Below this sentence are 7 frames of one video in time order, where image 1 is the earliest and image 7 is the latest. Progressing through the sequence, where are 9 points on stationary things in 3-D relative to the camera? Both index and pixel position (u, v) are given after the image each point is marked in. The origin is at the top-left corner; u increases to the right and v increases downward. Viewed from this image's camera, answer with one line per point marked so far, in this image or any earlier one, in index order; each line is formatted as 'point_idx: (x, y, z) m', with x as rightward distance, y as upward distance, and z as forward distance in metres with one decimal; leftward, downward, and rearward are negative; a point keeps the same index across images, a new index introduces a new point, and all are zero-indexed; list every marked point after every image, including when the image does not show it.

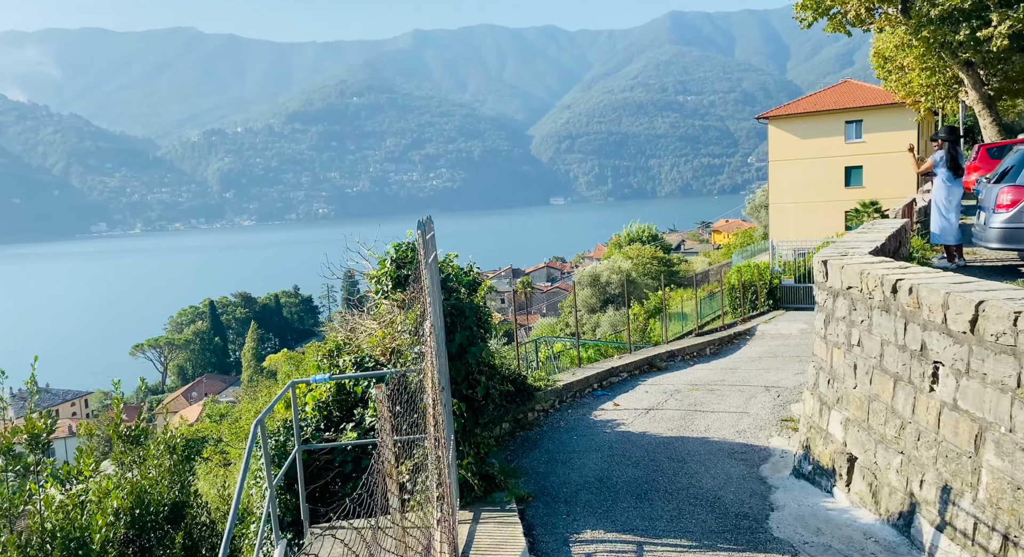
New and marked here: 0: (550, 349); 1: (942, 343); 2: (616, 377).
0: (+0.9, -1.4, +17.1) m
1: (+2.7, -0.4, +5.3) m
2: (+1.7, -1.6, +13.3) m
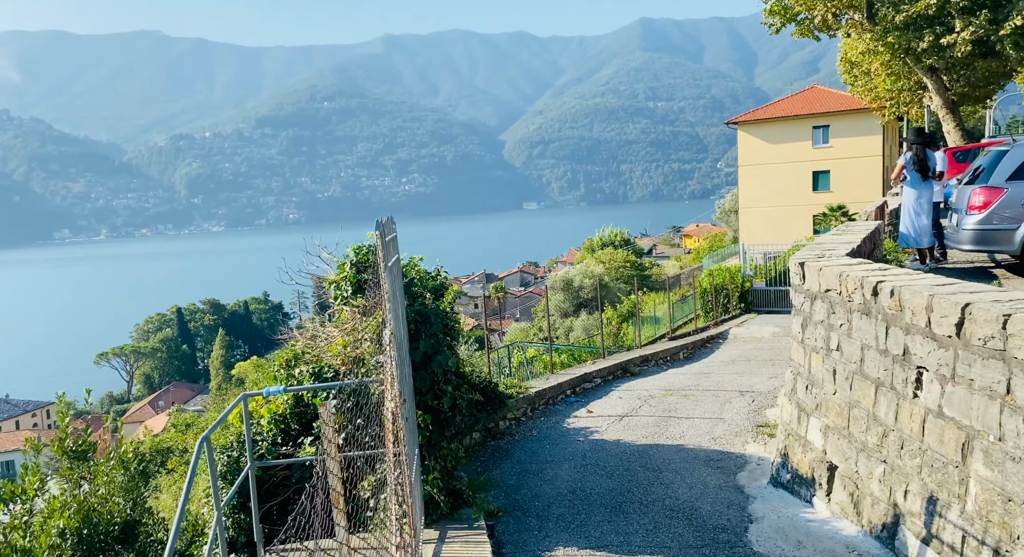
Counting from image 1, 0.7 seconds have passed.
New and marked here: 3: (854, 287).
0: (+0.3, -1.5, +16.8) m
1: (+2.5, -0.4, +5.1) m
2: (+1.2, -1.6, +13.0) m
3: (+2.5, -0.1, +6.1) m
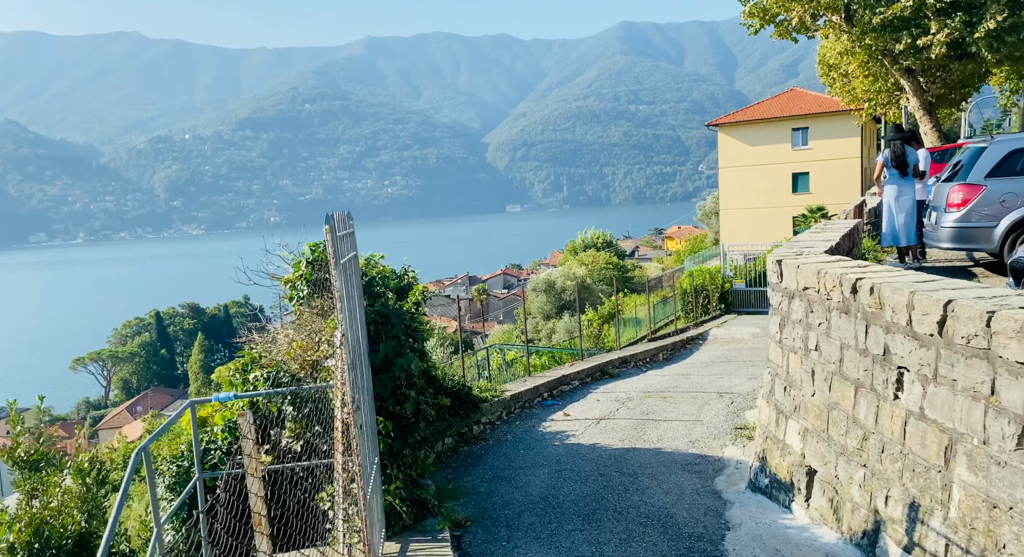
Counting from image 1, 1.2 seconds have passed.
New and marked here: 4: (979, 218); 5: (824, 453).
0: (-0.2, -1.5, +16.6) m
1: (+2.3, -0.4, +4.9) m
2: (+0.8, -1.6, +12.8) m
3: (+2.2, 0.0, +5.8) m
4: (+5.5, +0.7, +9.9) m
5: (+2.2, -1.2, +6.0) m
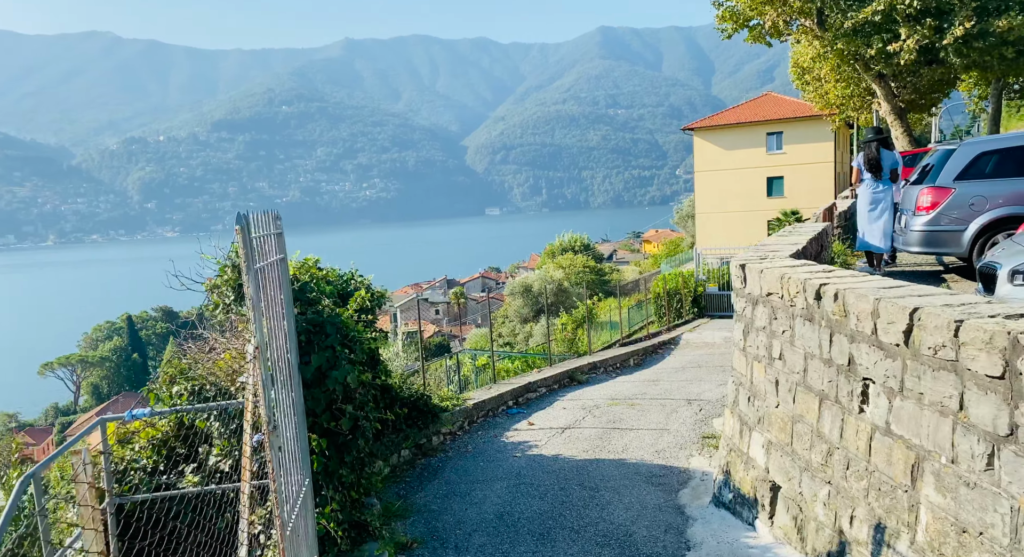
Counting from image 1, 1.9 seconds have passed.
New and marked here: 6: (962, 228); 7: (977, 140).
0: (-0.8, -1.6, +16.2) m
1: (+2.0, -0.4, +4.6) m
2: (+0.3, -1.7, +12.4) m
3: (+1.9, -0.1, +5.6) m
4: (+5.1, +0.7, +9.7) m
5: (+1.9, -1.3, +5.7) m
6: (+5.2, +0.6, +9.6) m
7: (+5.3, +1.6, +9.5) m
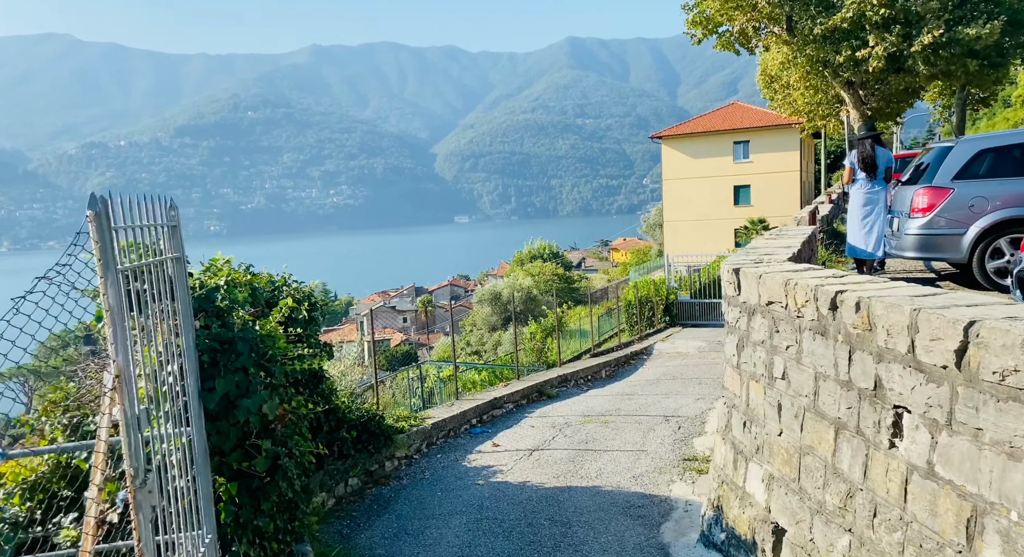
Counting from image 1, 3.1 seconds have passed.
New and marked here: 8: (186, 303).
0: (-1.4, -1.7, +15.2) m
1: (+1.8, -0.5, +3.7) m
2: (-0.2, -1.8, +11.5) m
3: (+1.6, -0.1, +4.7) m
4: (+4.7, +0.6, +8.9) m
5: (+1.6, -1.3, +4.8) m
6: (+4.8, +0.5, +8.9) m
7: (+4.9, +1.5, +8.8) m
8: (-1.5, -0.1, +3.9) m
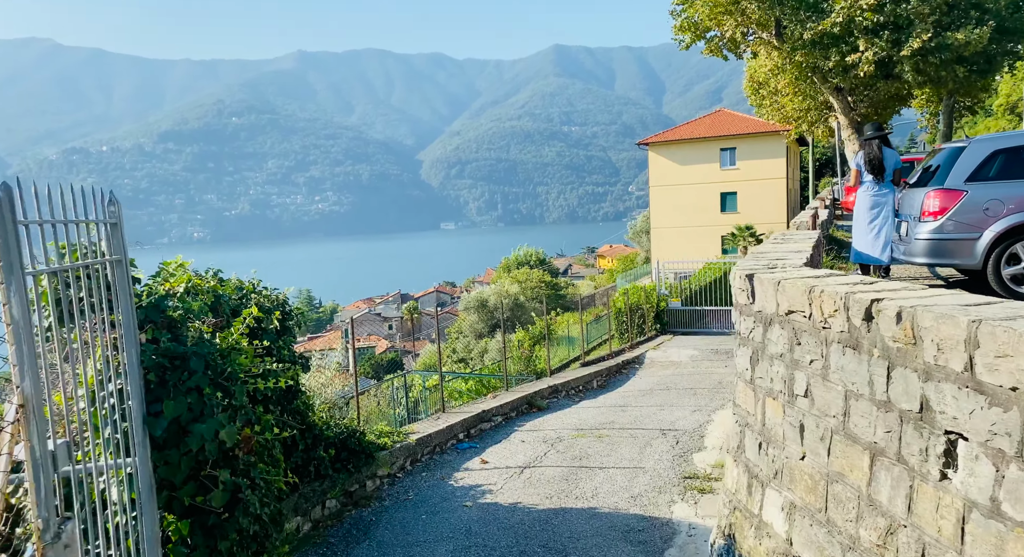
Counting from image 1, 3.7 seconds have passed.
0: (-1.6, -1.9, +14.7) m
1: (+1.8, -0.5, +3.2) m
2: (-0.3, -1.9, +11.0) m
3: (+1.6, -0.2, +4.2) m
4: (+4.6, +0.5, +8.5) m
5: (+1.6, -1.4, +4.3) m
6: (+4.7, +0.4, +8.4) m
7: (+4.8, +1.4, +8.4) m
8: (-1.5, -0.1, +3.3) m
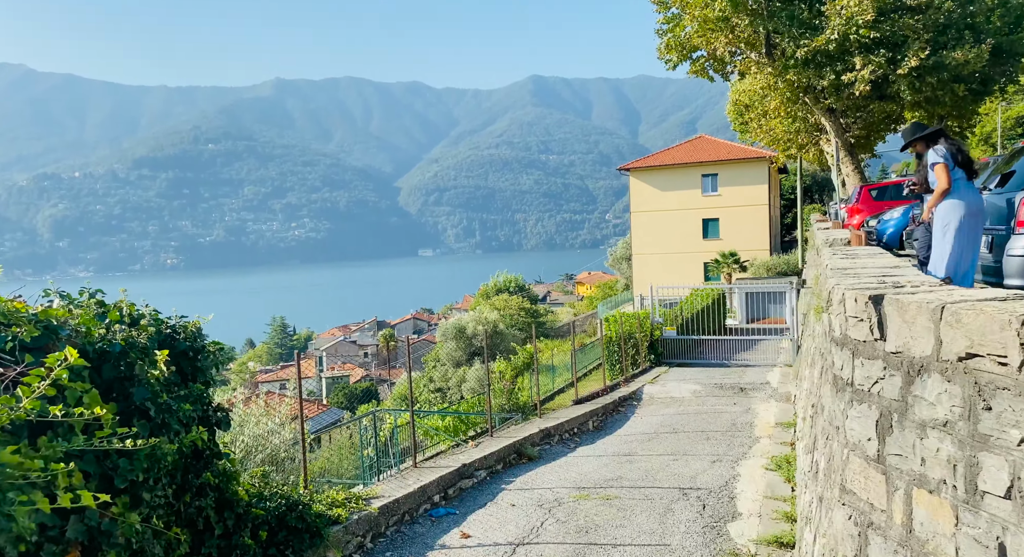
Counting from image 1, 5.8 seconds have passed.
0: (-1.9, -2.3, +12.7) m
1: (+1.8, -0.5, +1.4) m
2: (-0.5, -2.2, +9.0) m
3: (+1.7, -0.2, +2.4) m
4: (+4.5, +0.3, +6.8) m
5: (+1.6, -1.4, +2.4) m
6: (+4.6, +0.2, +6.7) m
7: (+4.7, +1.2, +6.7) m
8: (-1.5, -0.2, +1.4) m
